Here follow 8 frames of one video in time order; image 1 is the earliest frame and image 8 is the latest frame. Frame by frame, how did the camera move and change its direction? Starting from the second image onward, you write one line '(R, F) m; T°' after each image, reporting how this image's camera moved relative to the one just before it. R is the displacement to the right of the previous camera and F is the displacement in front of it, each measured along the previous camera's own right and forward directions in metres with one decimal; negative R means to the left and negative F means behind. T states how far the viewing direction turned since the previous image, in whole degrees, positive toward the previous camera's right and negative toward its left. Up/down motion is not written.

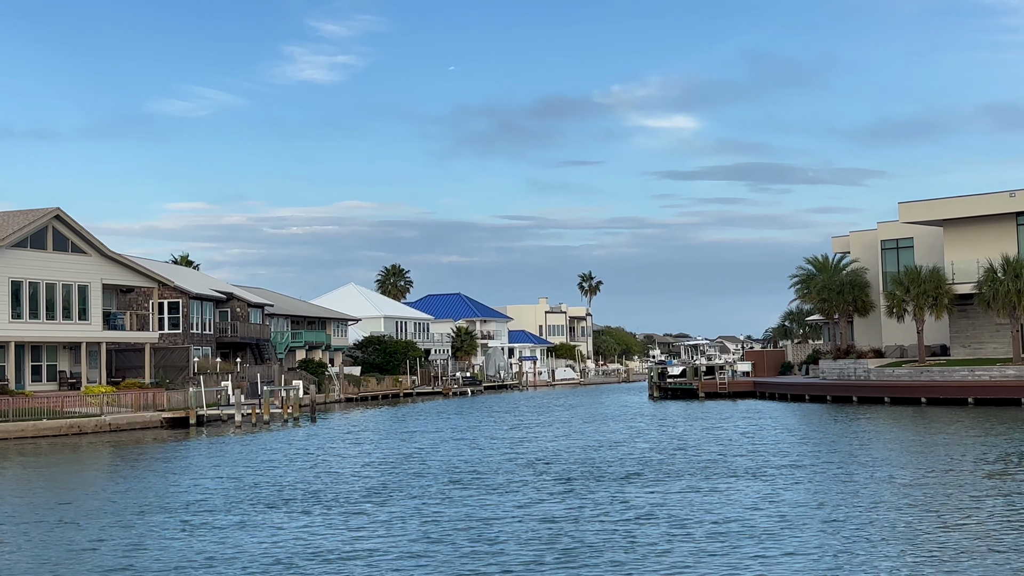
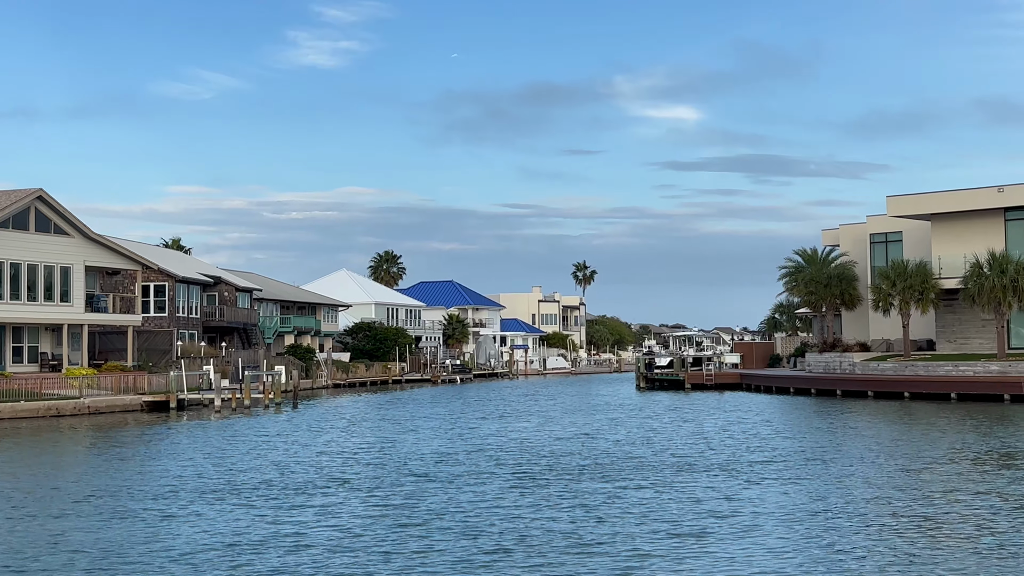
(+0.6, +0.2) m; 0°
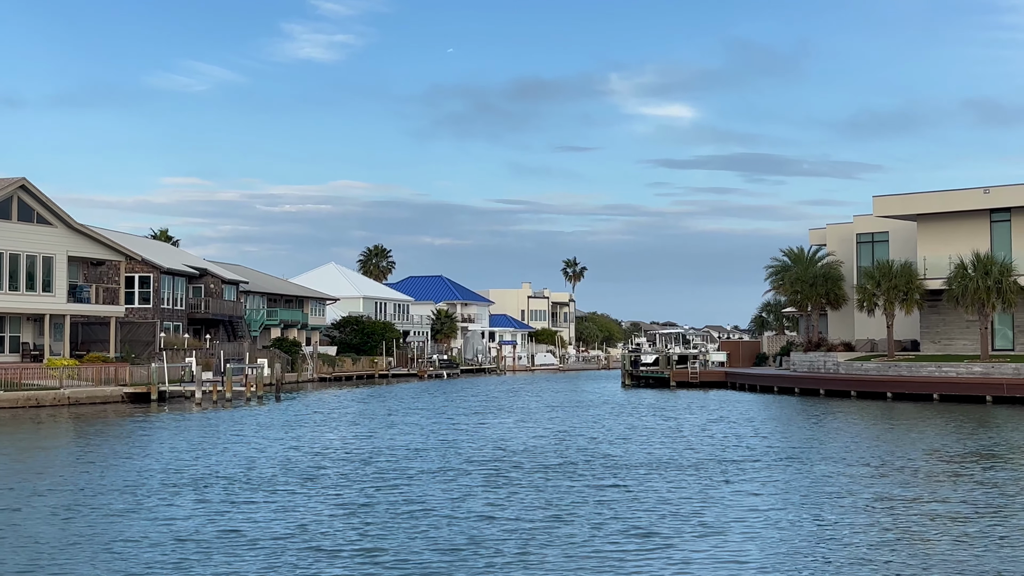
(+0.4, +0.1) m; 0°
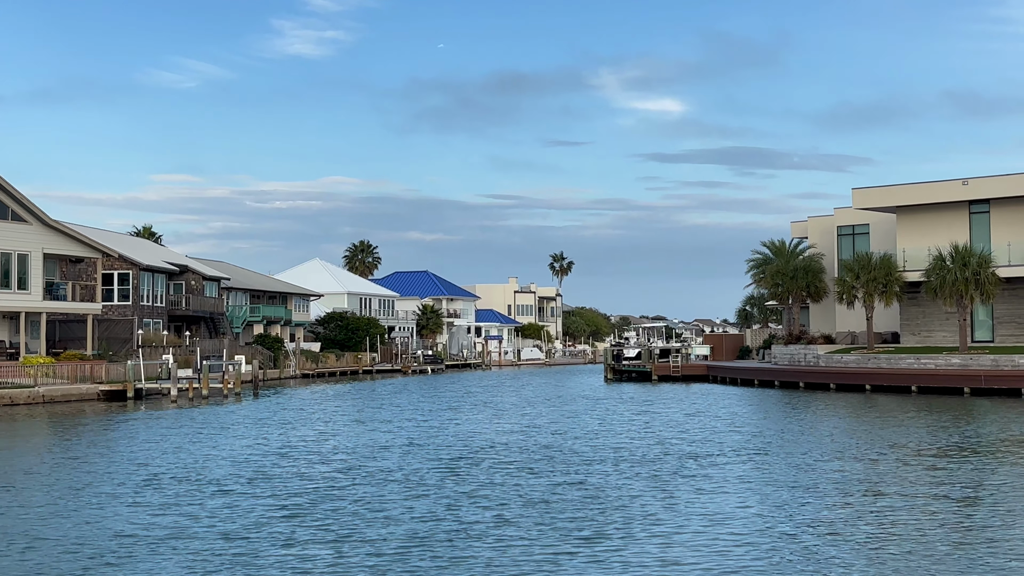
(+0.5, +0.2) m; 0°
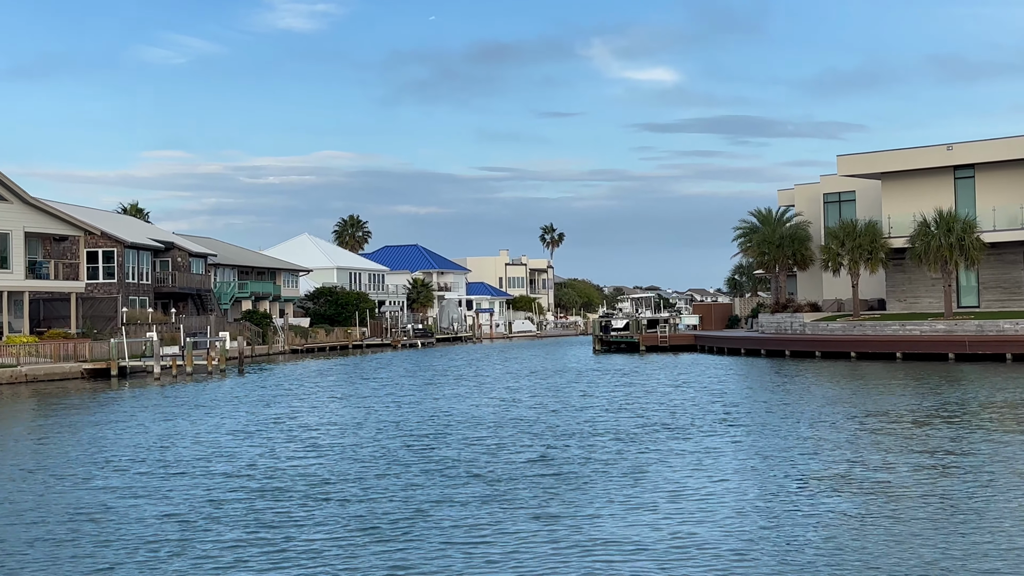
(+0.5, +0.2) m; 0°
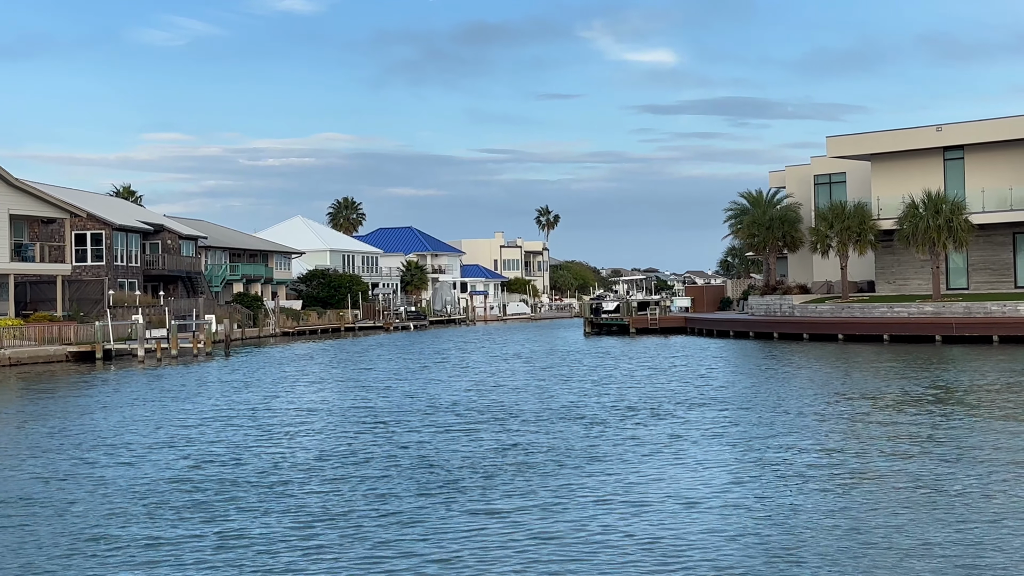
(+0.5, +0.2) m; 0°
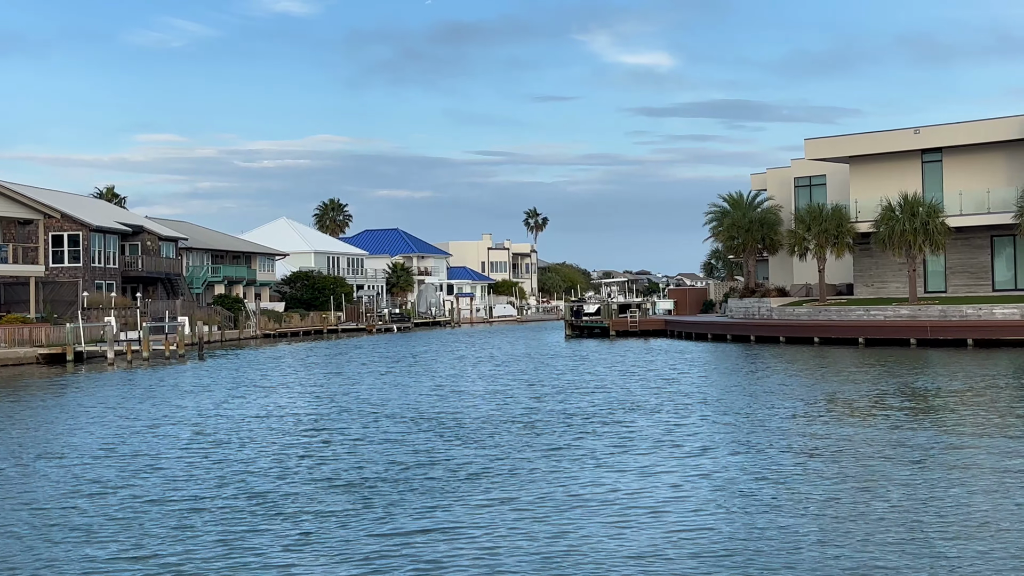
(+0.8, +0.3) m; 0°
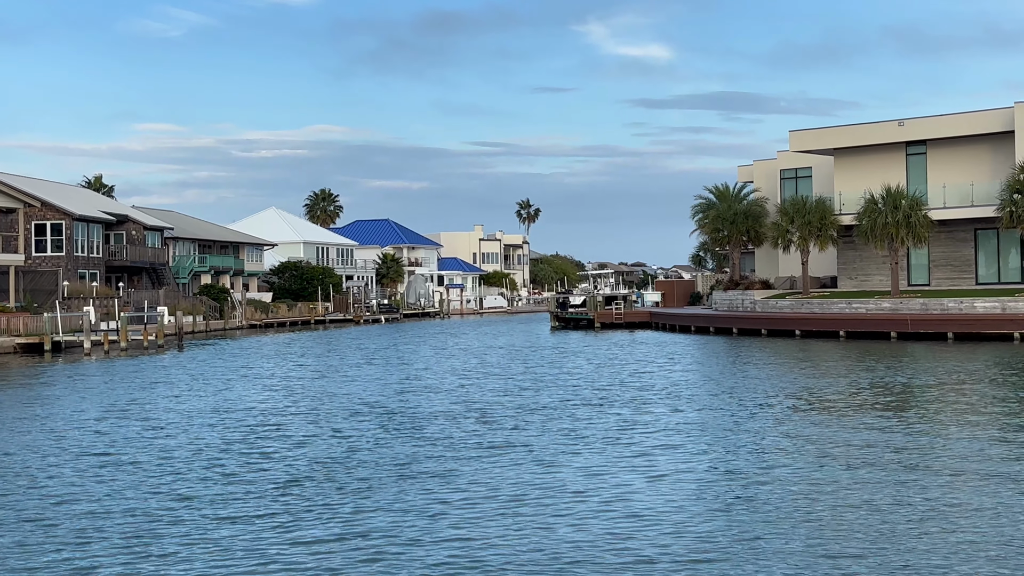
(+0.7, +0.2) m; 0°
